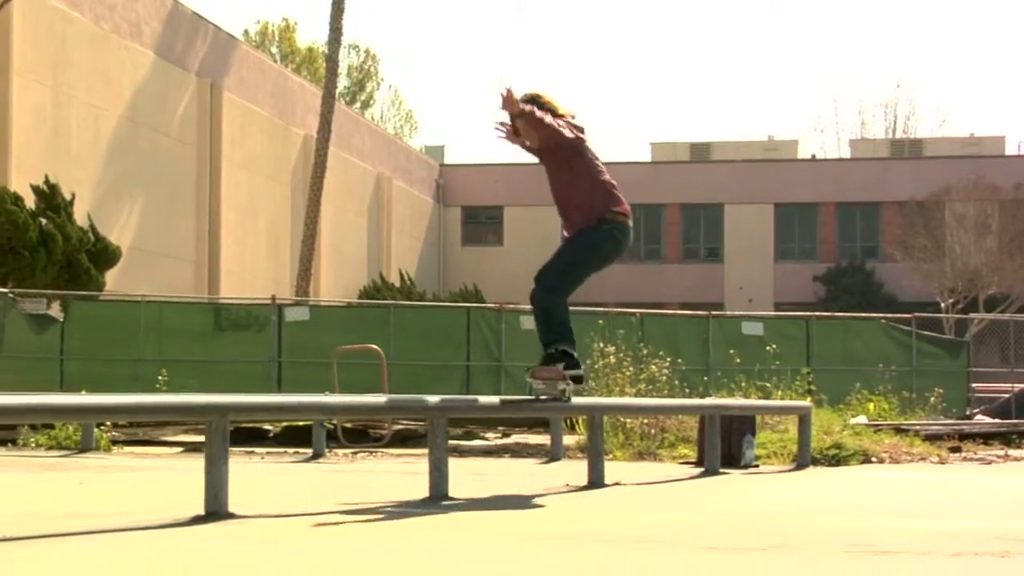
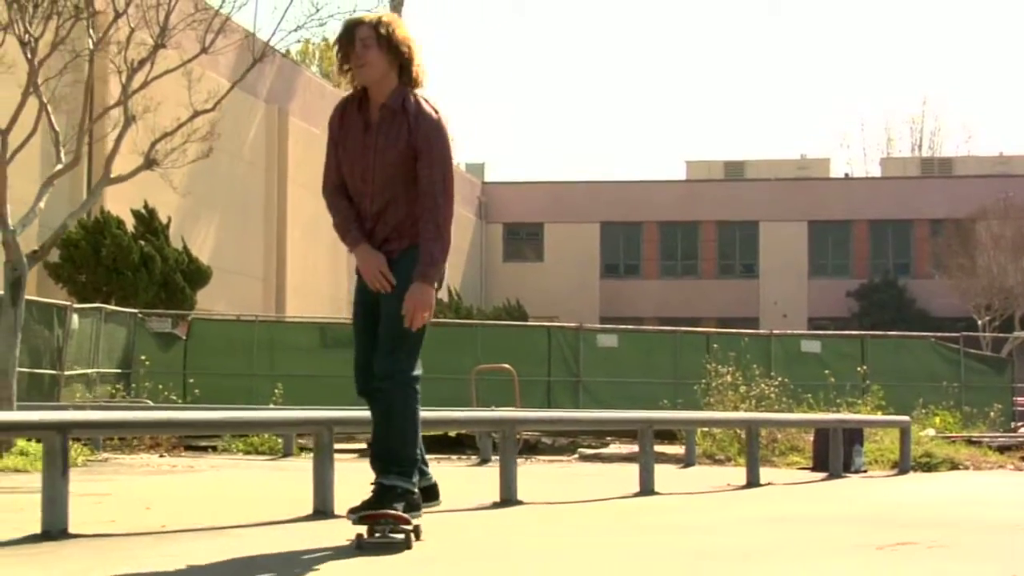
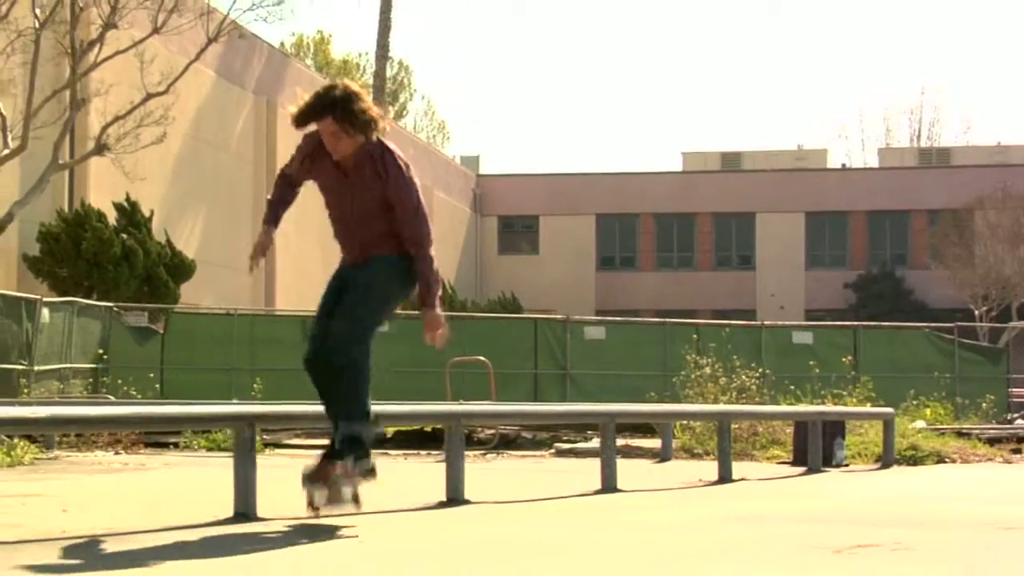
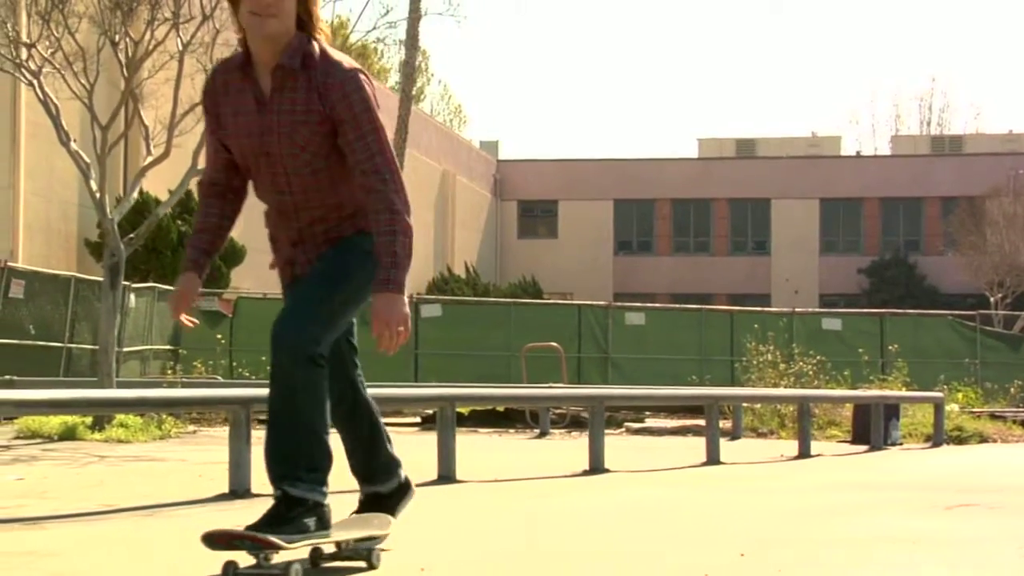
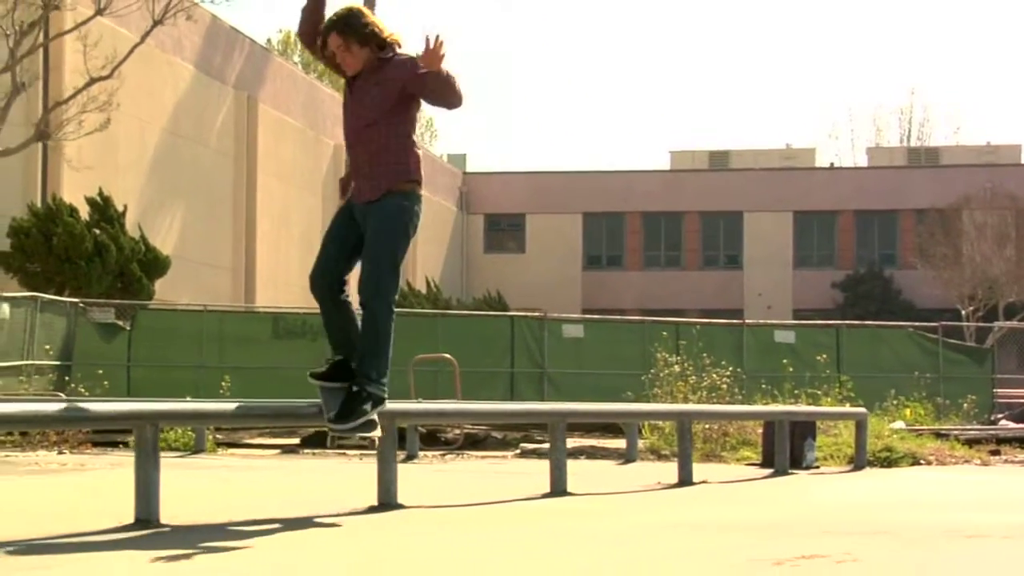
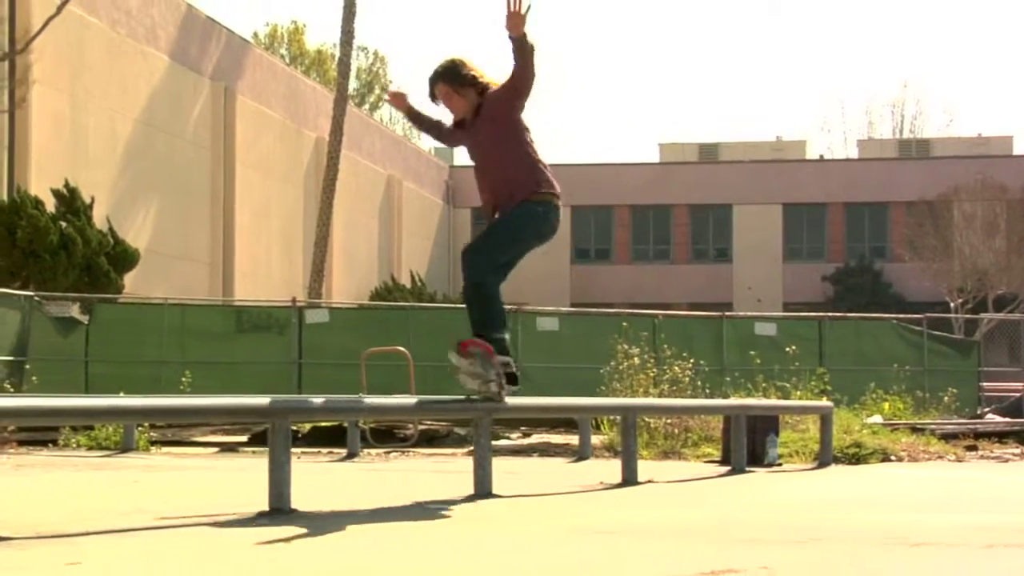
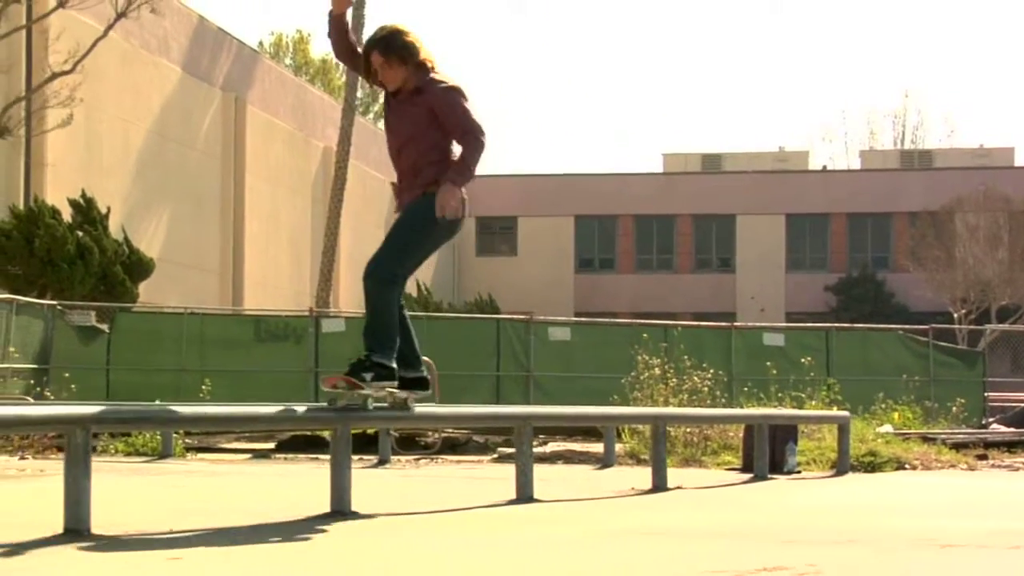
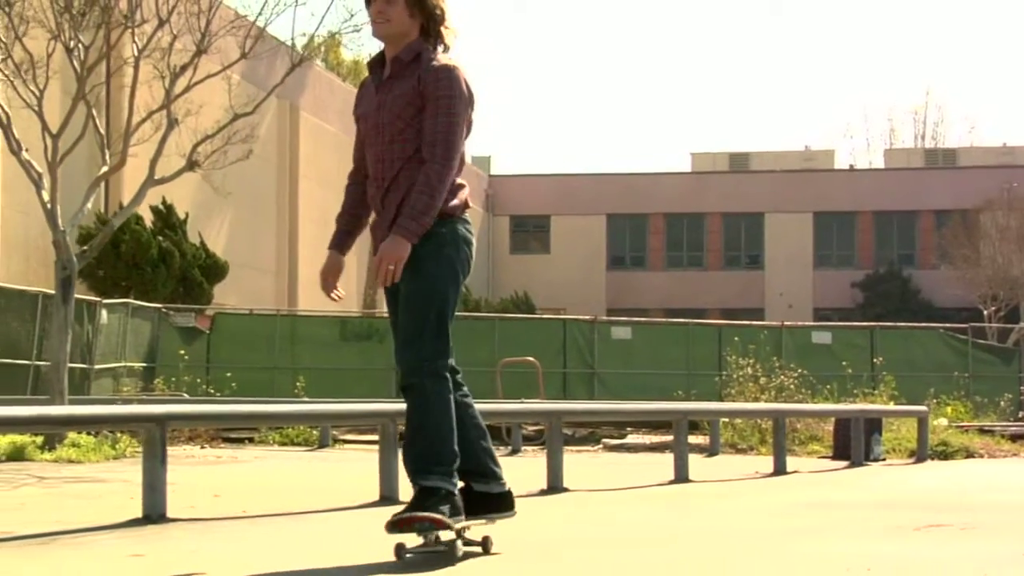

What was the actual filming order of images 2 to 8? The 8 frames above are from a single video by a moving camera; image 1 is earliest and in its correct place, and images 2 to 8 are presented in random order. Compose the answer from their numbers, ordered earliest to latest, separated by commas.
6, 7, 5, 3, 2, 8, 4
